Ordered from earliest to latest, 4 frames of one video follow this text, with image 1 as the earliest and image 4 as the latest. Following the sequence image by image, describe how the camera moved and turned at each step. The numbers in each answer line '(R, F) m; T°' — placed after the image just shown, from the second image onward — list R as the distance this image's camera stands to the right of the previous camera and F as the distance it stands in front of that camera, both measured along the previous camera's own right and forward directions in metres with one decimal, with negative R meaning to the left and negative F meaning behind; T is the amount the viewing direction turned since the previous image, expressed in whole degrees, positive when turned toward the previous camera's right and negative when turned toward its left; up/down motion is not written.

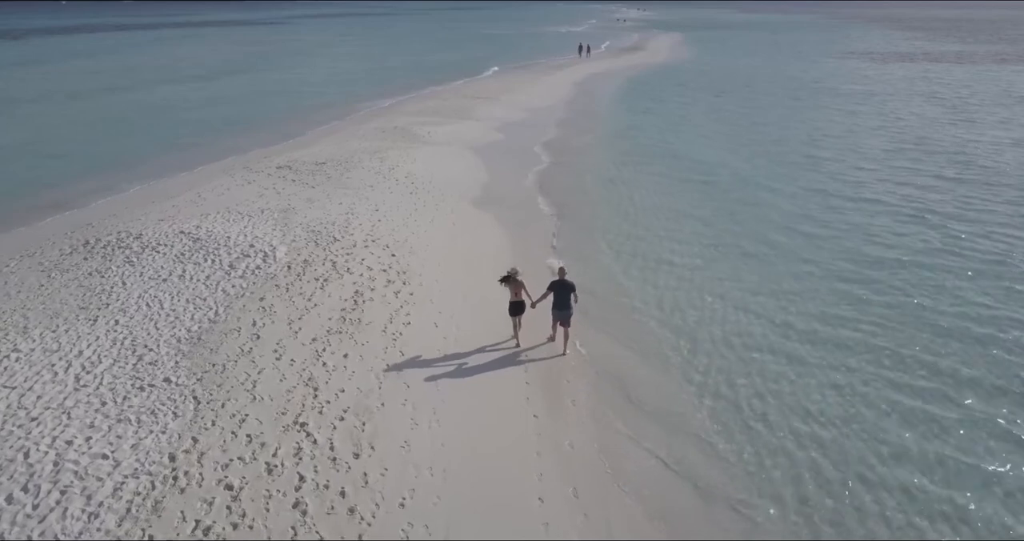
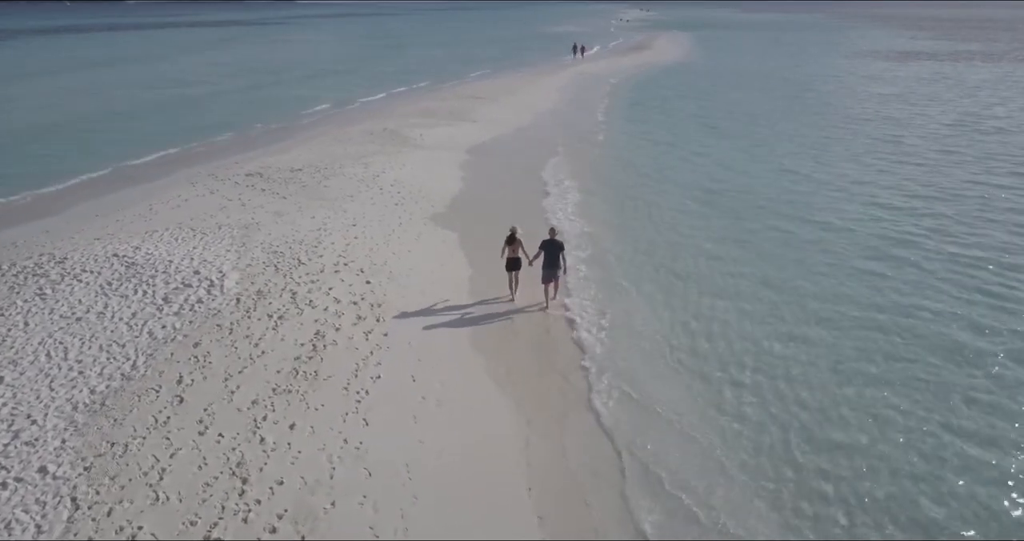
(+0.1, +2.6) m; 0°
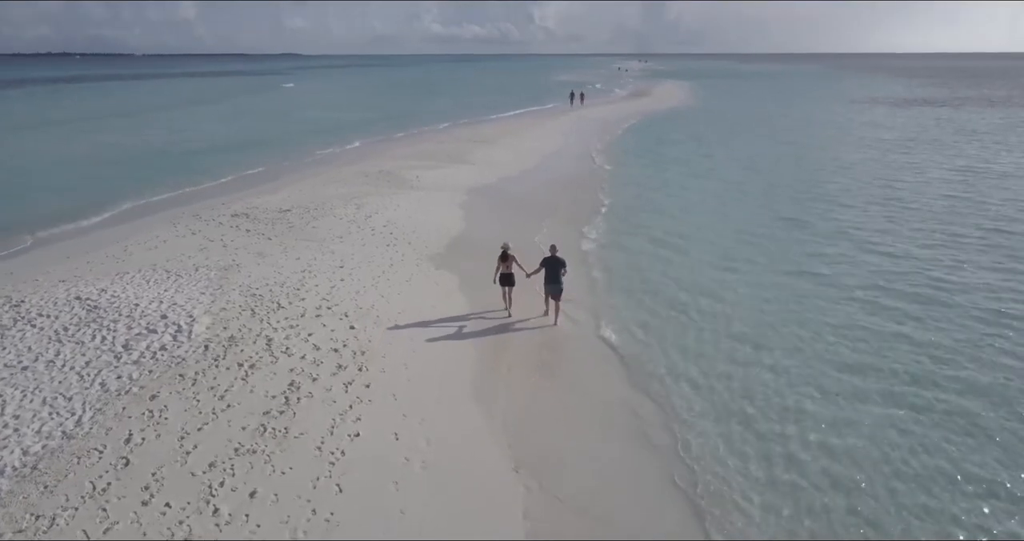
(0.0, +1.0) m; 0°
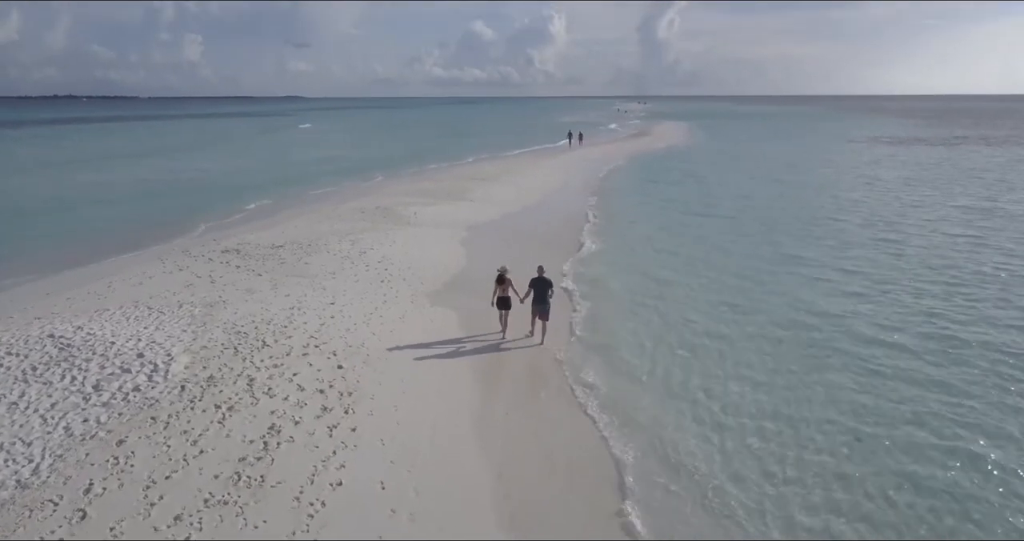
(0.0, +0.6) m; 0°
